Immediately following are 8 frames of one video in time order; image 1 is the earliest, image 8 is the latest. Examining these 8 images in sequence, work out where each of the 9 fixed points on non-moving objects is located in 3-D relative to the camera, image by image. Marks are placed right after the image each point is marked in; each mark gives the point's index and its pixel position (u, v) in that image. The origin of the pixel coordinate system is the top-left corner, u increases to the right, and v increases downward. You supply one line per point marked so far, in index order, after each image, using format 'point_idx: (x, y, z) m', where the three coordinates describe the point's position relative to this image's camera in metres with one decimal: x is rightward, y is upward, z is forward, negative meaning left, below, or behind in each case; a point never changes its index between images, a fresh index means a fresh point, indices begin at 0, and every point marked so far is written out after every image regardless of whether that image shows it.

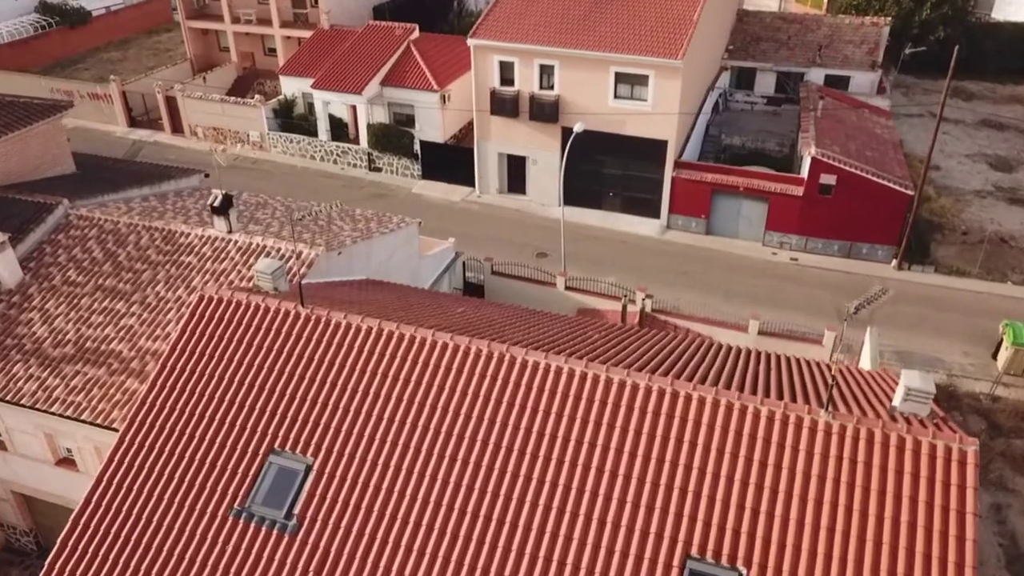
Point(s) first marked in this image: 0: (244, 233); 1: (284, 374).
0: (-6.0, +1.2, +18.3) m
1: (-3.5, -1.3, +12.5) m
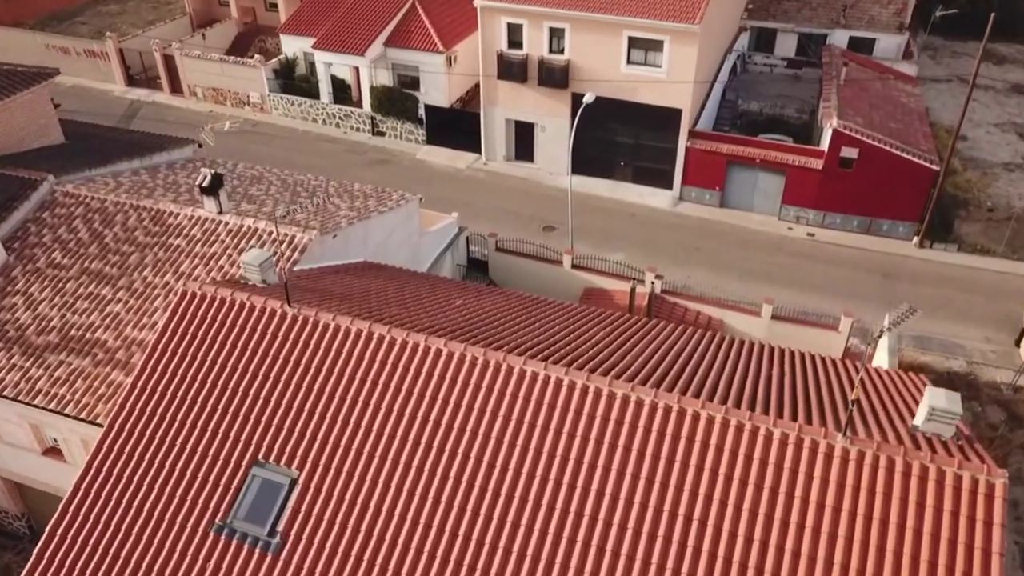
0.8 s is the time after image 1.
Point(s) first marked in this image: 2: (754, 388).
0: (-6.0, +1.6, +17.5) m
1: (-3.6, -1.3, +11.8) m
2: (+3.5, -1.4, +11.7) m
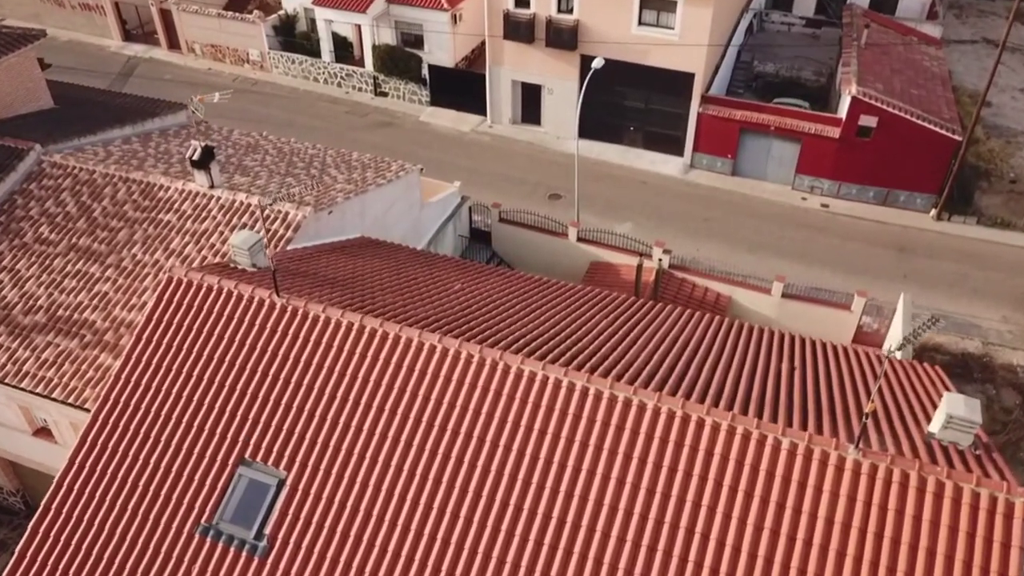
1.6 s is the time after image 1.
0: (-5.9, +2.1, +16.9) m
1: (-3.6, -1.2, +11.4) m
2: (+3.5, -1.4, +11.2) m
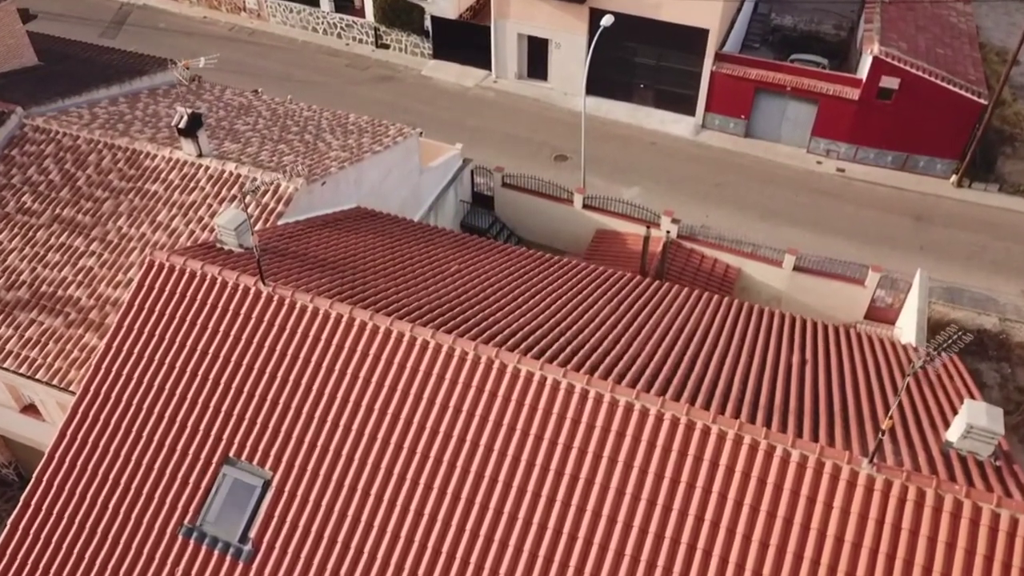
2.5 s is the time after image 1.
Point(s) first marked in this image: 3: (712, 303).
0: (-5.9, +2.6, +16.2) m
1: (-3.7, -1.1, +10.9) m
2: (+3.4, -1.3, +10.6) m
3: (+3.5, -0.3, +14.3) m
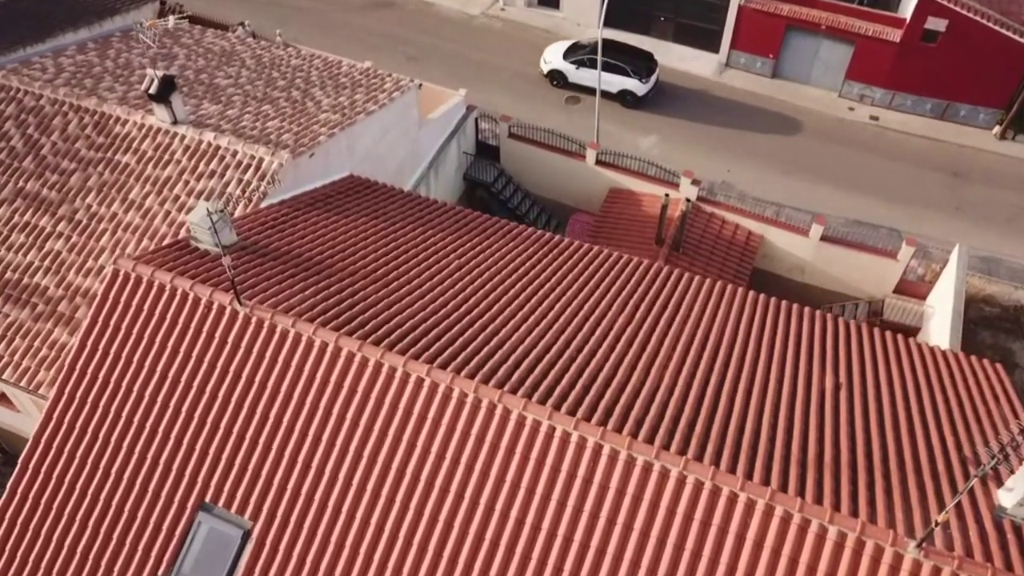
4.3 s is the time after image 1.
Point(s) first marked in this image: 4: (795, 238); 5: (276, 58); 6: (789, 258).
0: (-5.7, +3.0, +14.6) m
1: (-3.6, -1.4, +9.8) m
2: (+3.5, -1.7, +9.5) m
3: (+3.6, -0.2, +13.0) m
4: (+6.5, +1.2, +18.7) m
5: (-5.3, +5.1, +18.0) m
6: (+6.6, +0.7, +19.3) m
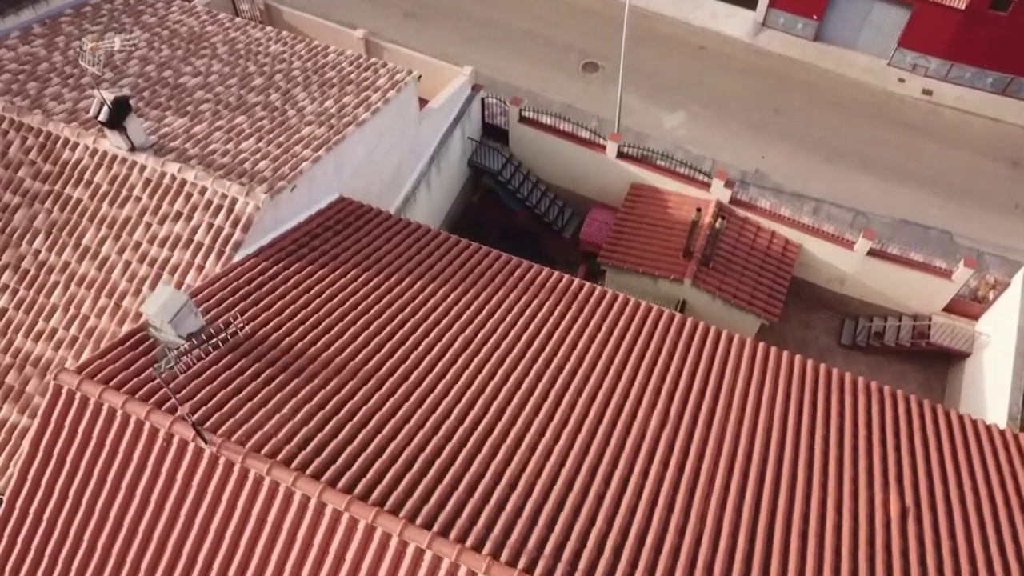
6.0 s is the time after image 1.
0: (-5.5, +2.2, +12.5) m
1: (-3.4, -2.8, +8.3) m
2: (+3.6, -3.2, +8.1) m
3: (+3.8, -1.3, +11.4) m
4: (+6.7, +0.8, +16.7) m
5: (-5.0, +4.8, +15.6) m
6: (+6.8, +0.4, +17.4) m
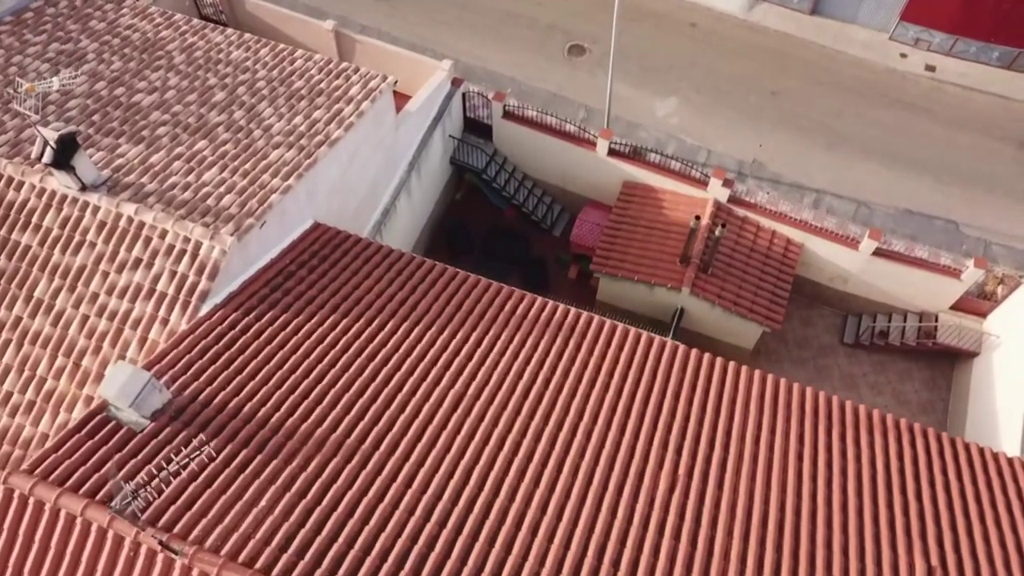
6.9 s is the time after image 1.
0: (-5.7, +1.5, +11.5) m
1: (-3.4, -3.7, +7.6) m
2: (+3.7, -3.9, +7.5) m
3: (+3.7, -1.8, +10.7) m
4: (+6.5, +0.8, +16.0) m
5: (-5.4, +4.3, +14.4) m
6: (+6.6, +0.4, +16.7) m
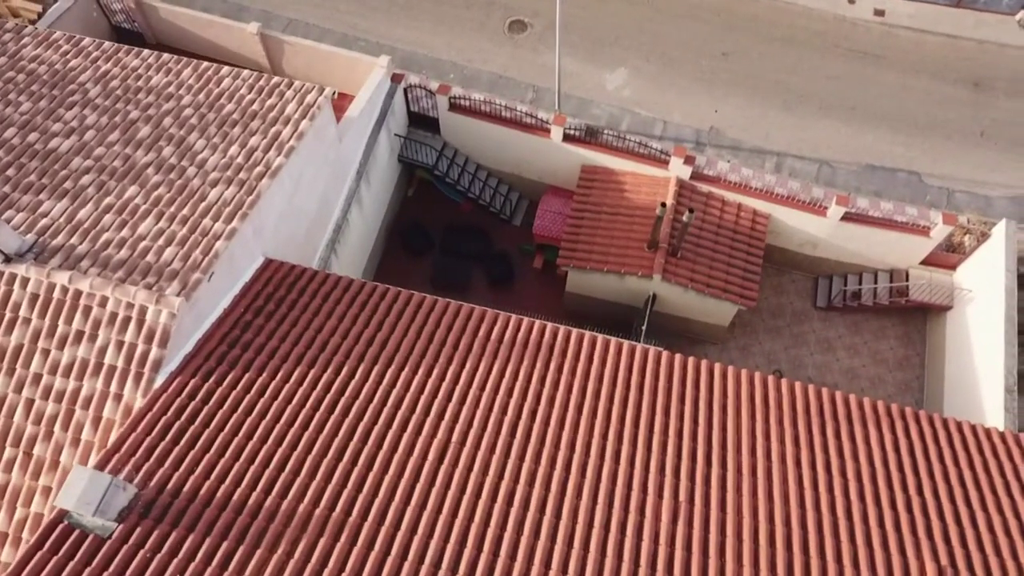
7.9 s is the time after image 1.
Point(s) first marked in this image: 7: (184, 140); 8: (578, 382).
0: (-6.2, +0.5, +10.5) m
1: (-3.1, -4.6, +7.2) m
2: (+3.9, -4.1, +7.5) m
3: (+3.5, -1.8, +10.4) m
4: (+5.8, +1.4, +15.7) m
5: (-6.3, +3.5, +13.3) m
6: (+5.8, +1.1, +16.4) m
7: (-5.0, +2.3, +12.3) m
8: (+0.9, -1.3, +10.8) m
